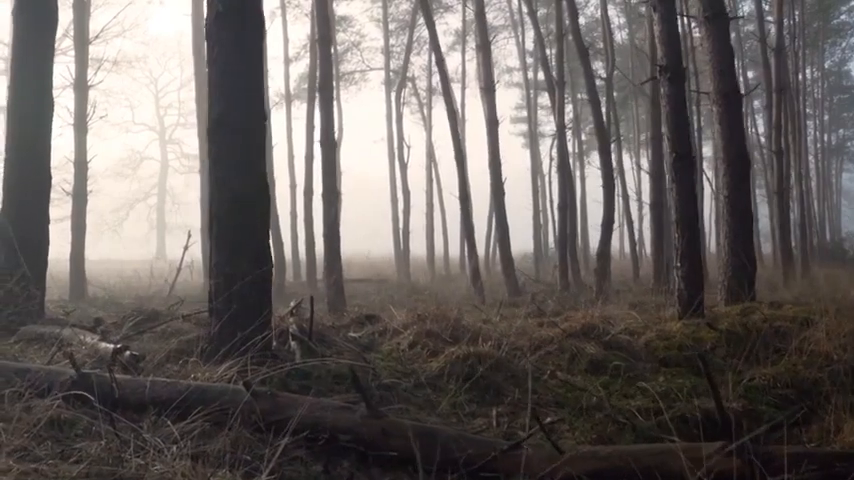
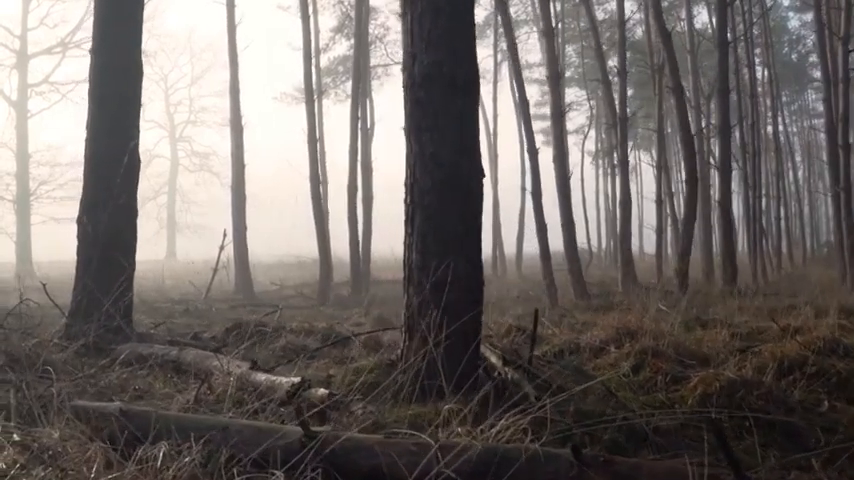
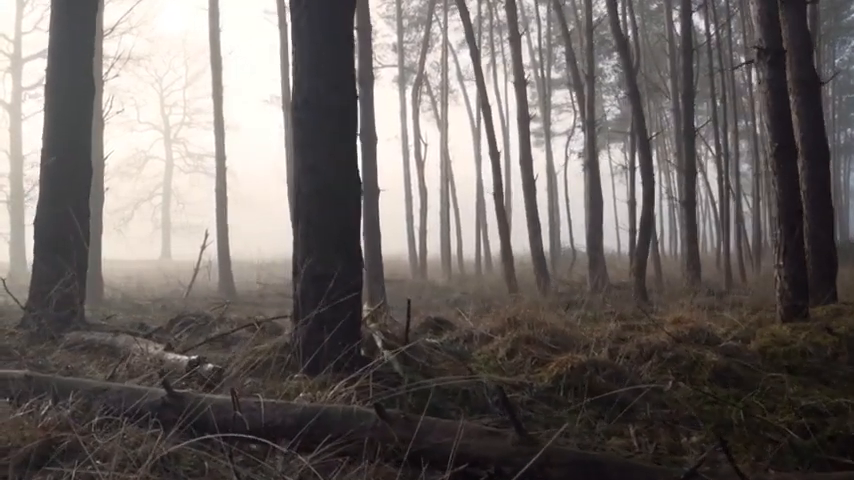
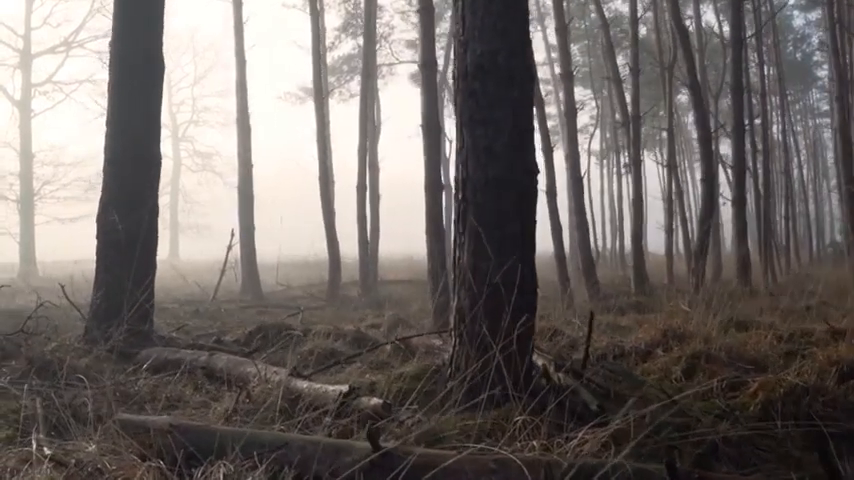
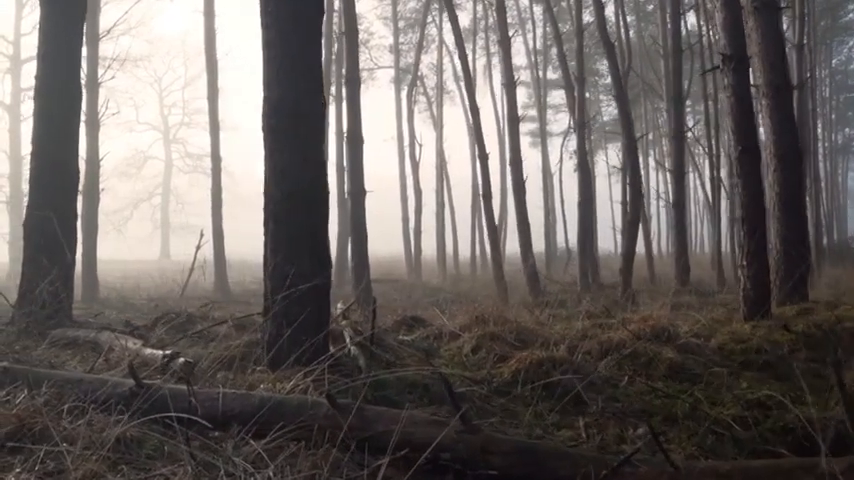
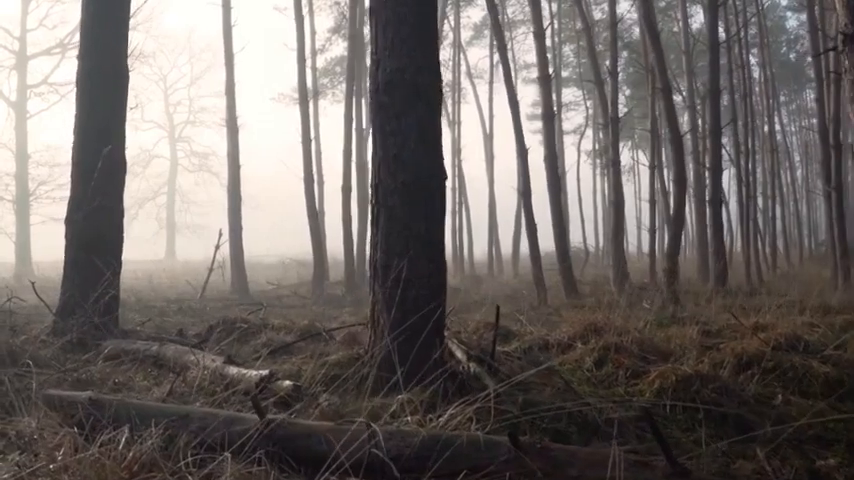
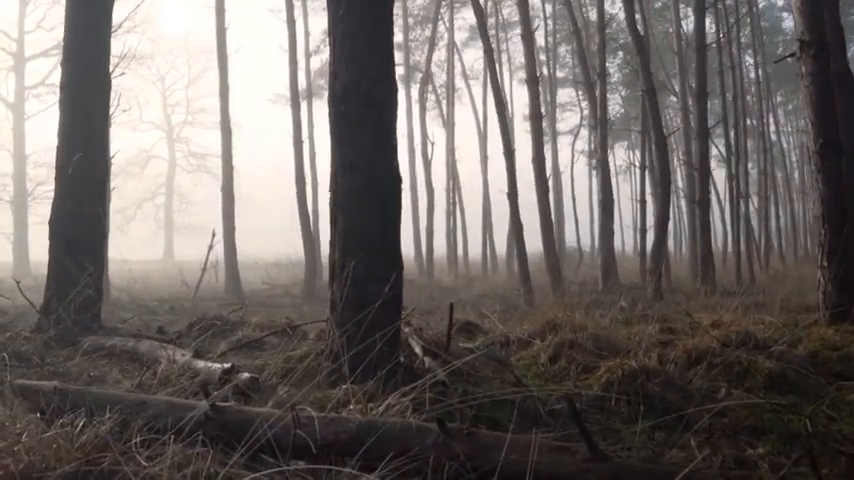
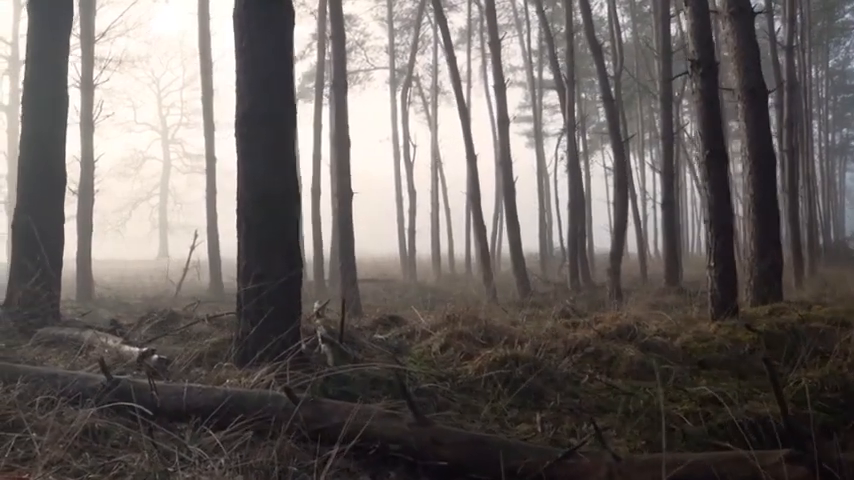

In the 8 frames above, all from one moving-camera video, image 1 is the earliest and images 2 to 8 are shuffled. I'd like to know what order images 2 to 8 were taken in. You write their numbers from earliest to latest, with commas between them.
8, 5, 3, 7, 6, 2, 4
